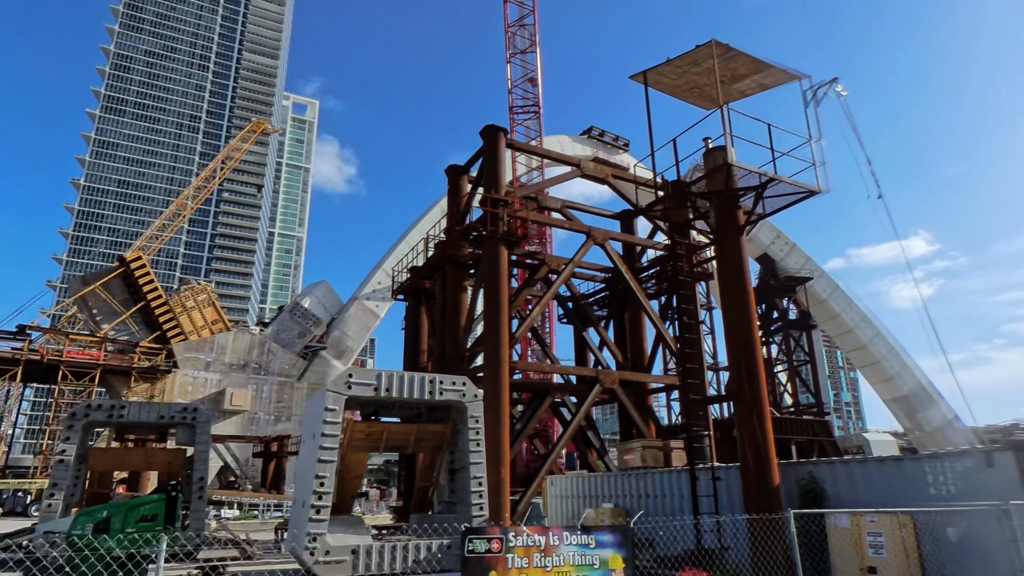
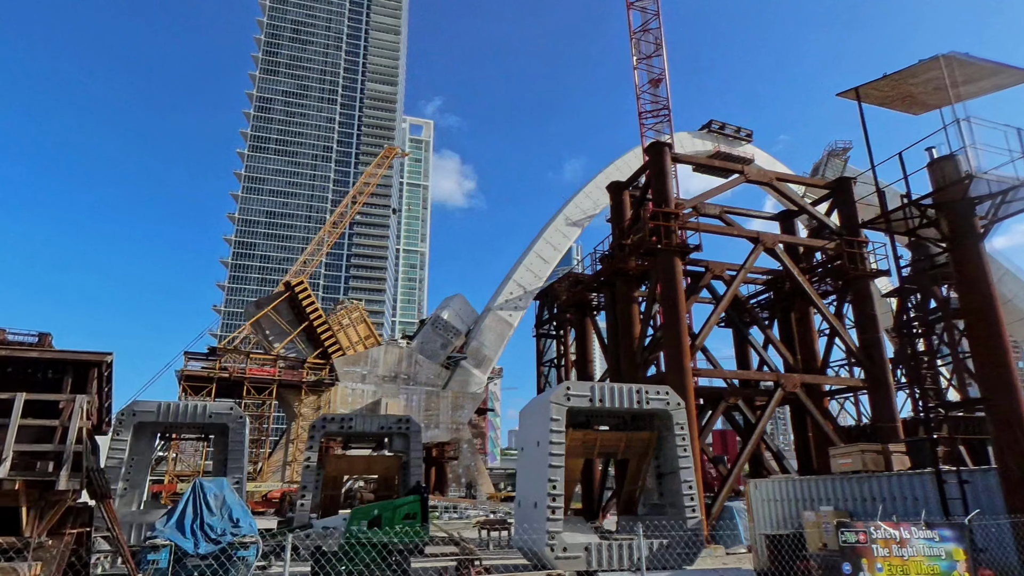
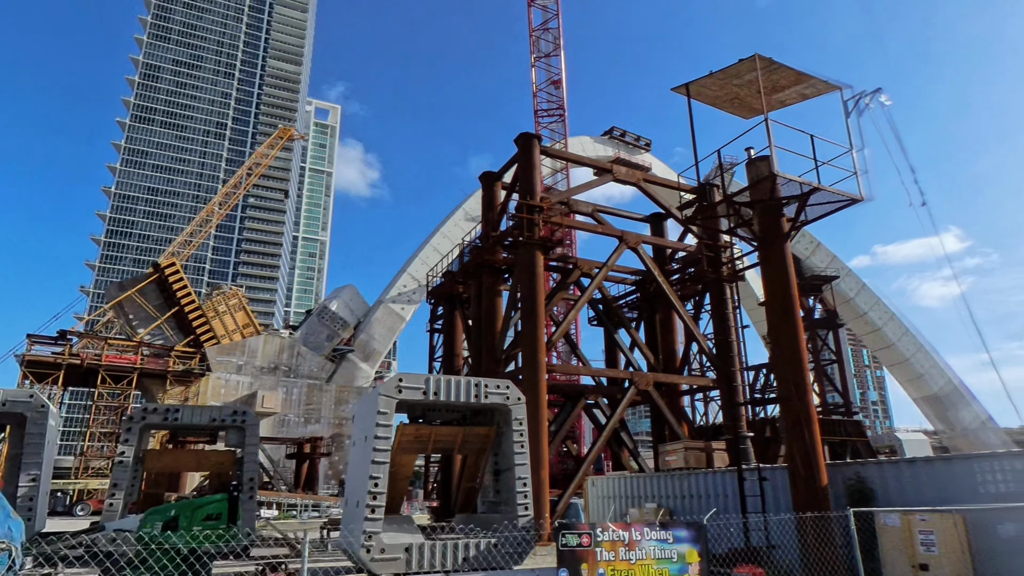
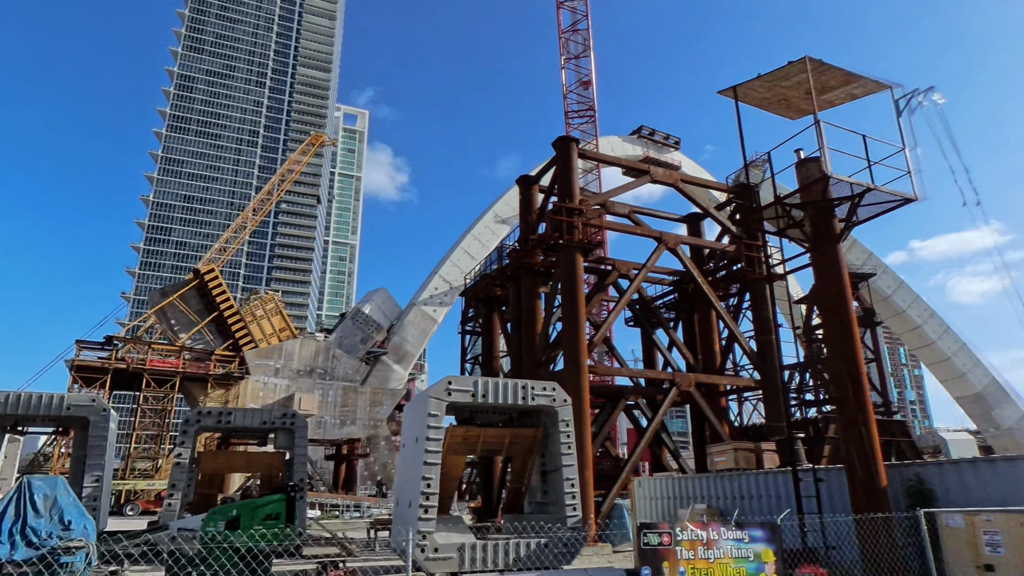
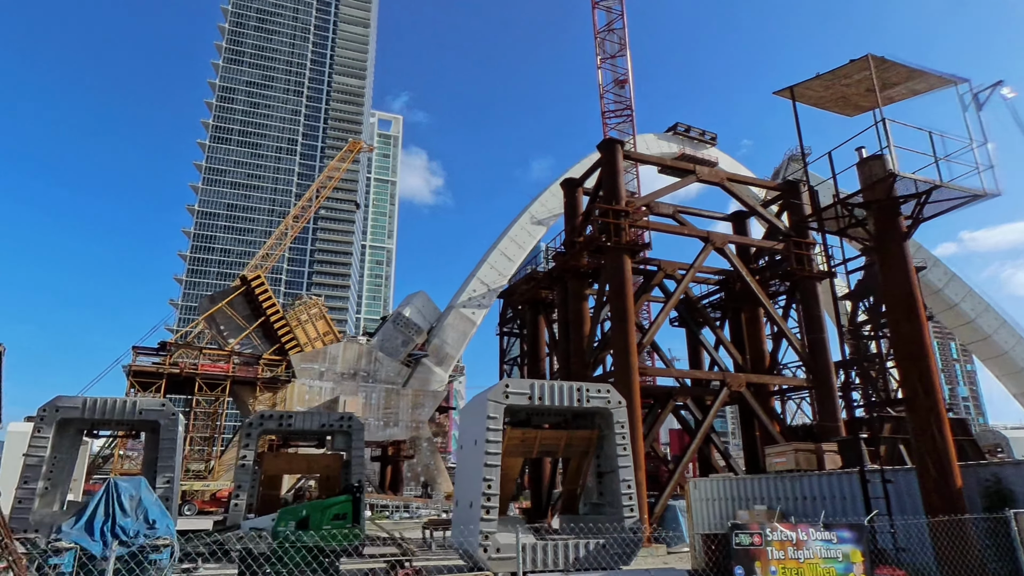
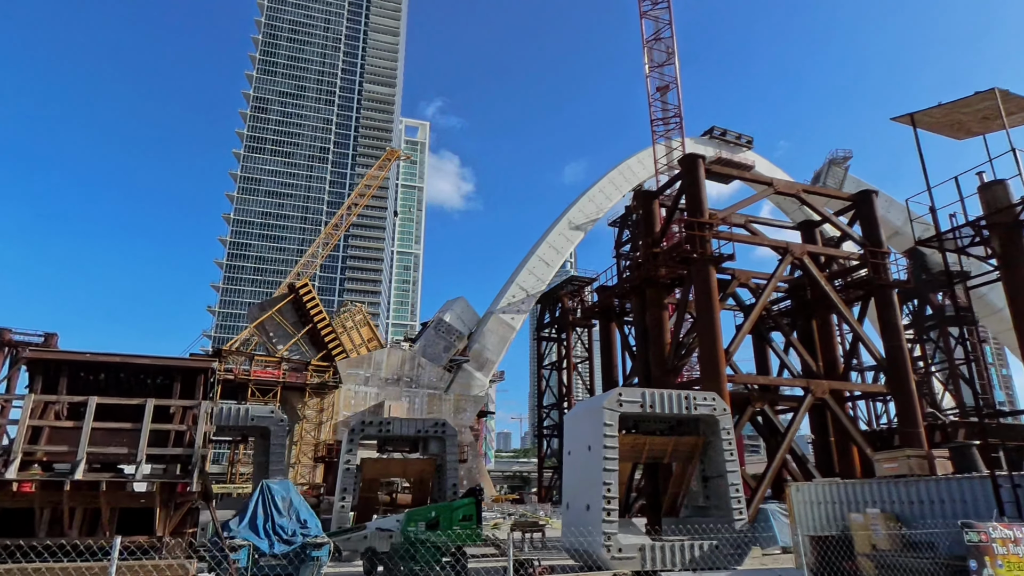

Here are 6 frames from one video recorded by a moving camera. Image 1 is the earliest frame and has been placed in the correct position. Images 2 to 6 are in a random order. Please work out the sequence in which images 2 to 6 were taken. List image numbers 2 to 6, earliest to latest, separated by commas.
3, 4, 5, 2, 6
